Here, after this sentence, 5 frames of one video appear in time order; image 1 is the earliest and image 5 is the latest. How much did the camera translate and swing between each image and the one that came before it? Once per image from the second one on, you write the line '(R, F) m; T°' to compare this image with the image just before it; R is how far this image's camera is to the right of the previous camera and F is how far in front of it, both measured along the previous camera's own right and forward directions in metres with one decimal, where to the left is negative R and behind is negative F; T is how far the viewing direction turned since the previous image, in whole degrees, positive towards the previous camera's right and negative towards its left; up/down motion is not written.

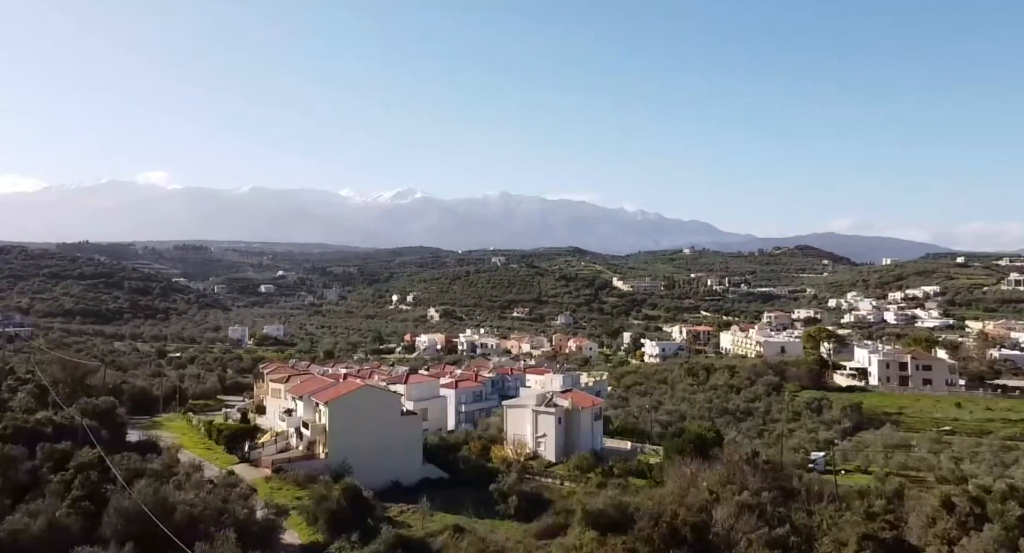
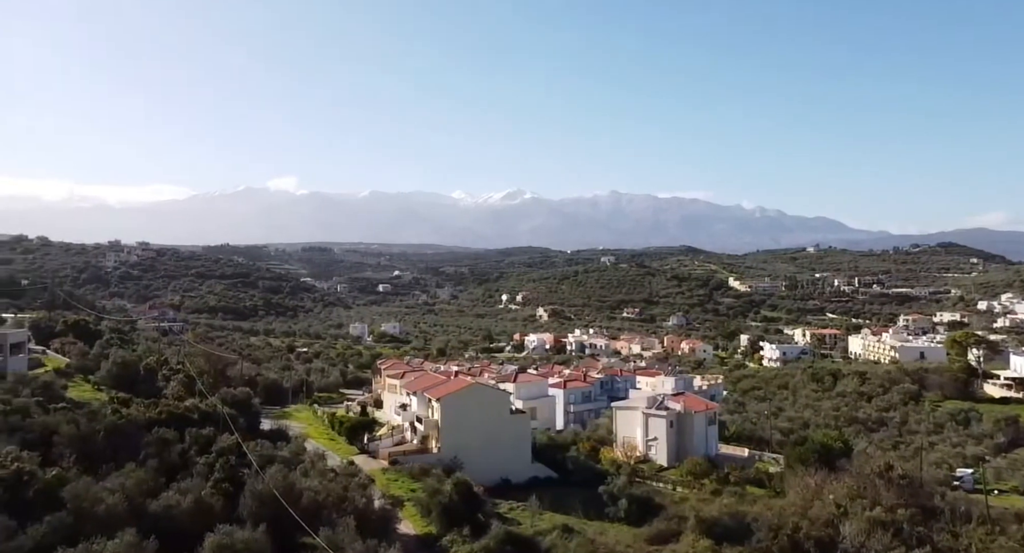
(-0.2, +0.6) m; -8°
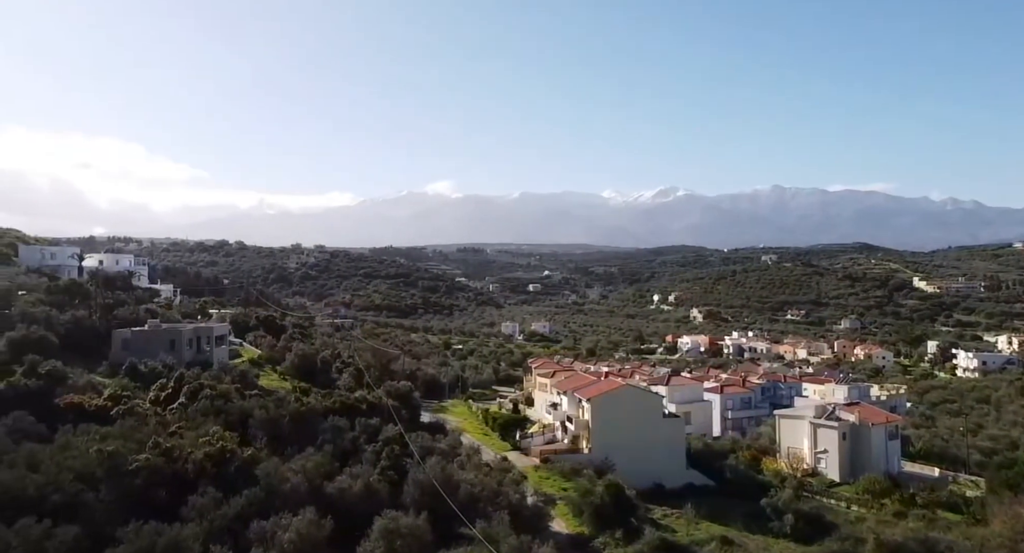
(-0.4, +1.3) m; -10°
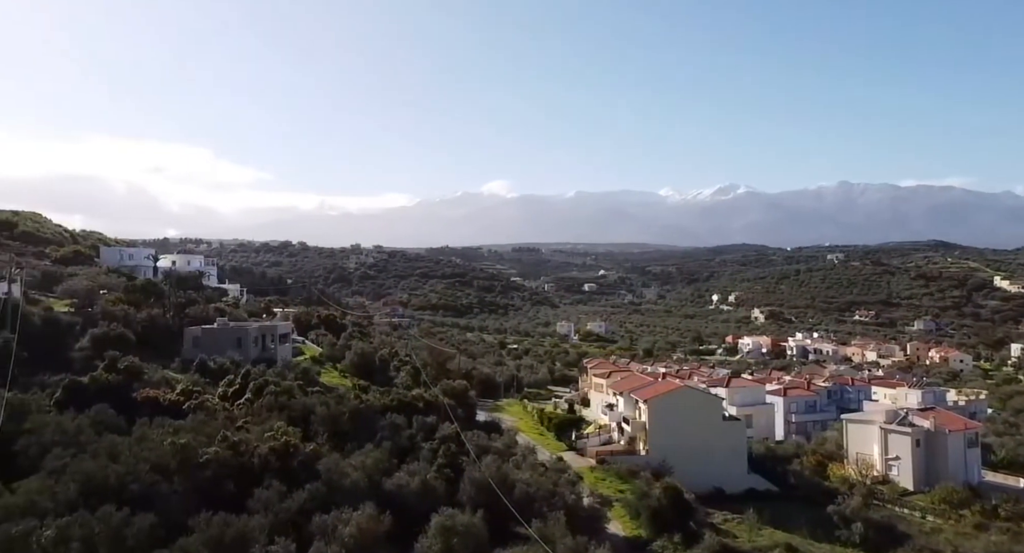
(-0.1, +0.7) m; -4°
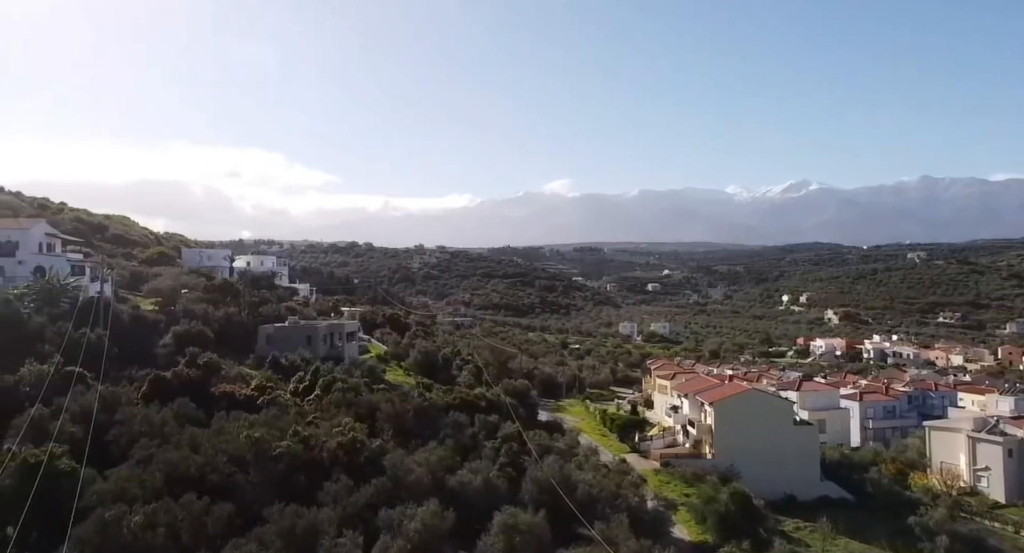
(-0.2, +0.9) m; -4°
